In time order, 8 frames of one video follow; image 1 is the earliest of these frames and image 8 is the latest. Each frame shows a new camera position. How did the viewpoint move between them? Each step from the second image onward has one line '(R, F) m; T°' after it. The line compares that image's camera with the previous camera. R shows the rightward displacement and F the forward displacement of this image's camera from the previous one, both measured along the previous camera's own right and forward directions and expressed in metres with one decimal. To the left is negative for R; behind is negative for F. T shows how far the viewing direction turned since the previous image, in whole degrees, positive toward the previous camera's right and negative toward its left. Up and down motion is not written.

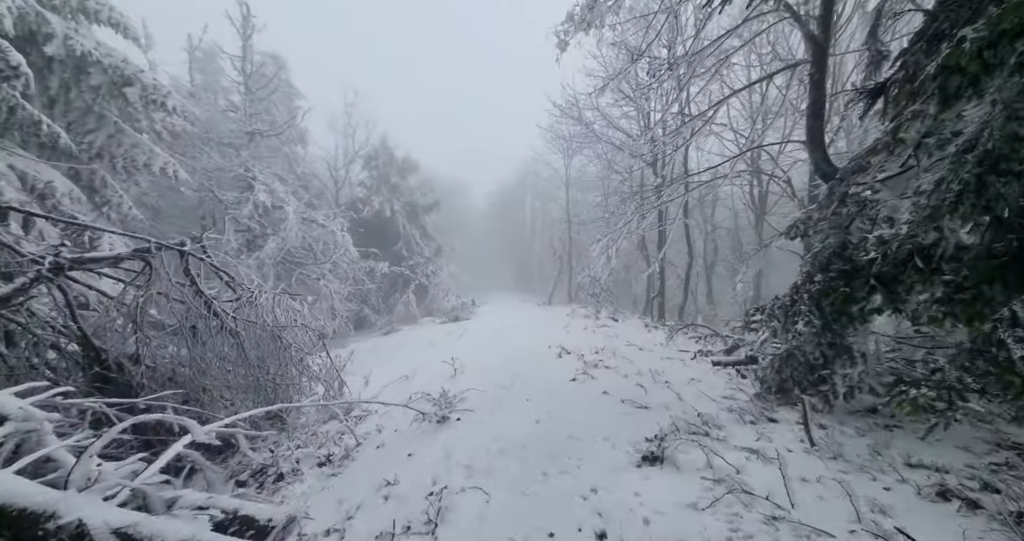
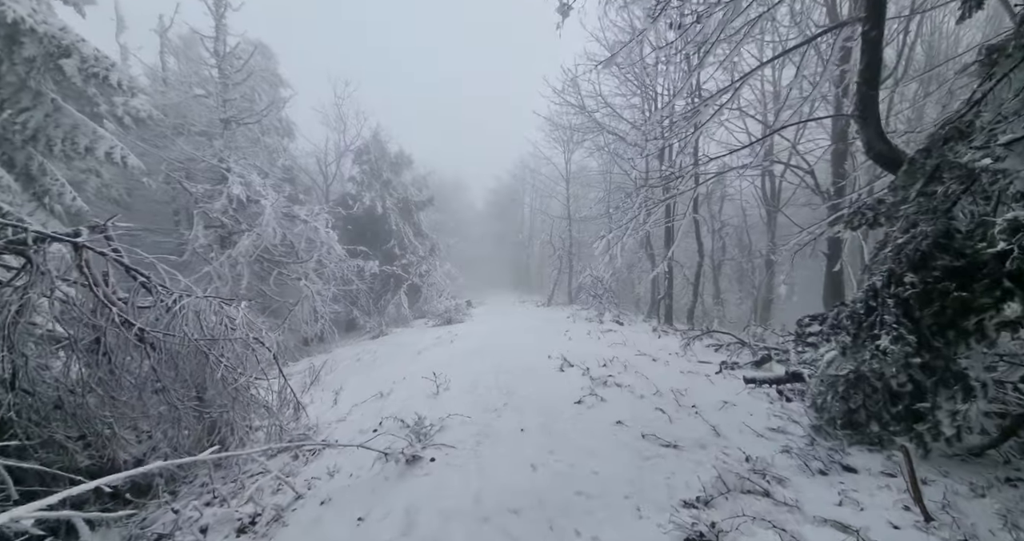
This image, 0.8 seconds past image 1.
(+0.1, +1.2) m; 0°
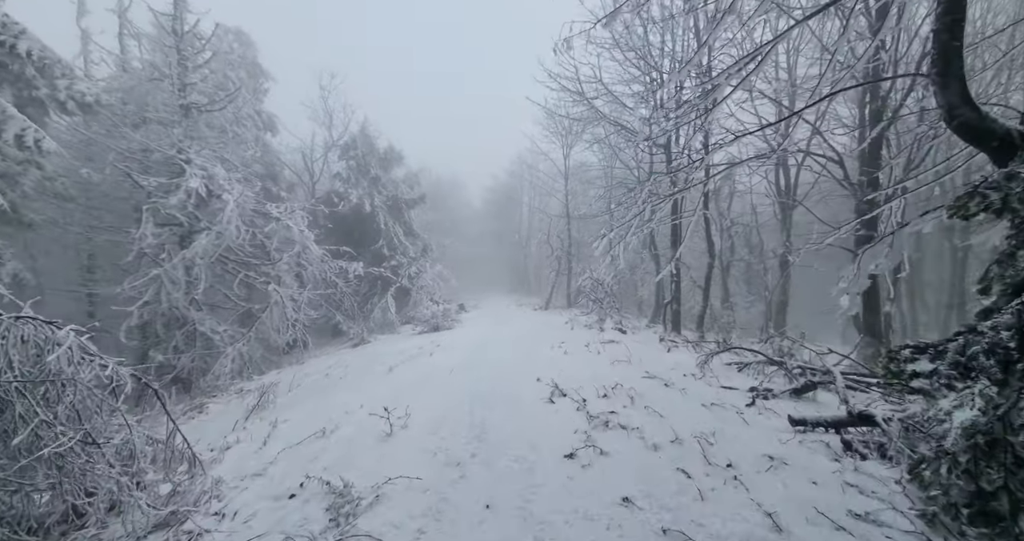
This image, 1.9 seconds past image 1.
(+0.3, +1.4) m; 0°
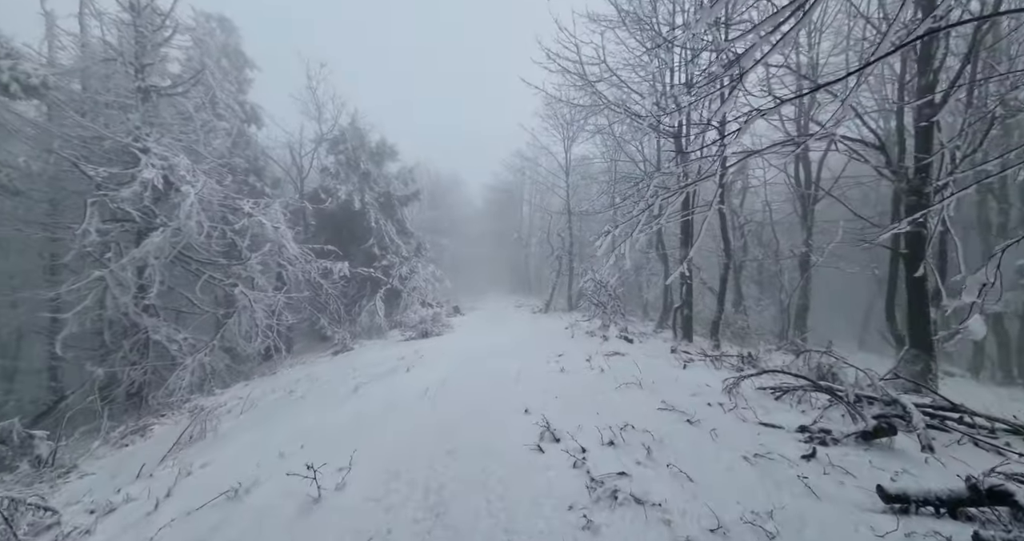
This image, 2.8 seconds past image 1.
(+0.2, +1.3) m; 0°
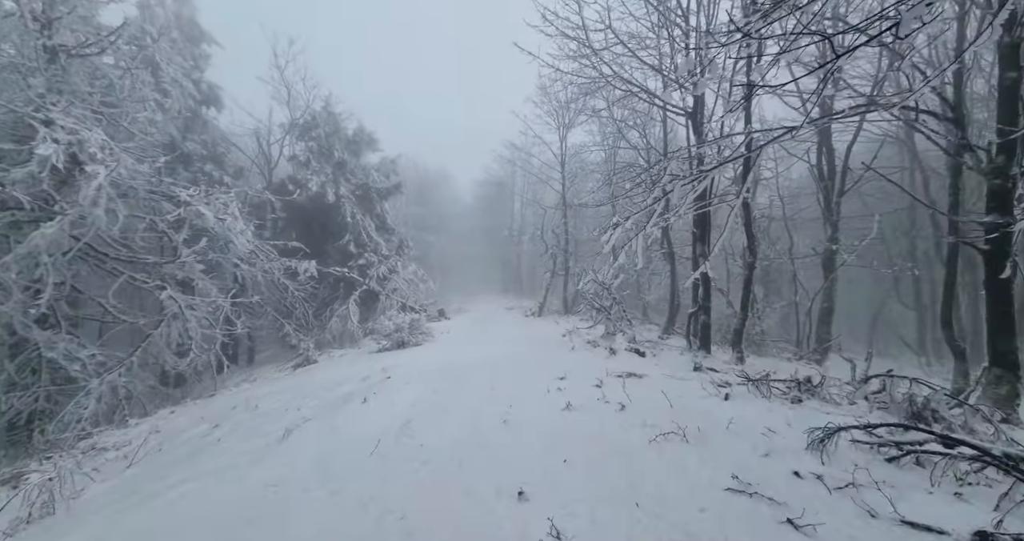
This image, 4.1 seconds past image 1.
(0.0, +1.9) m; +1°
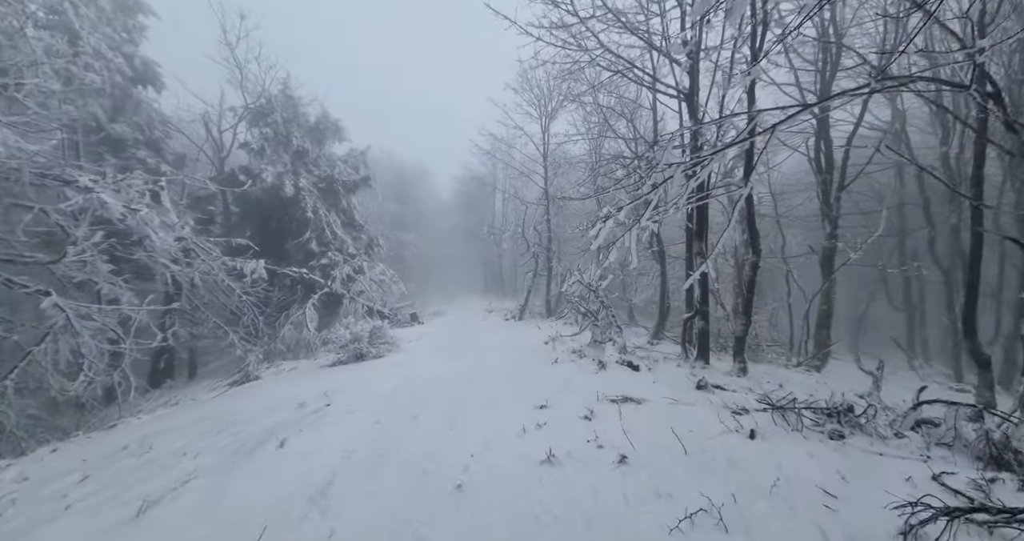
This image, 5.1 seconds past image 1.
(+0.2, +1.4) m; +2°
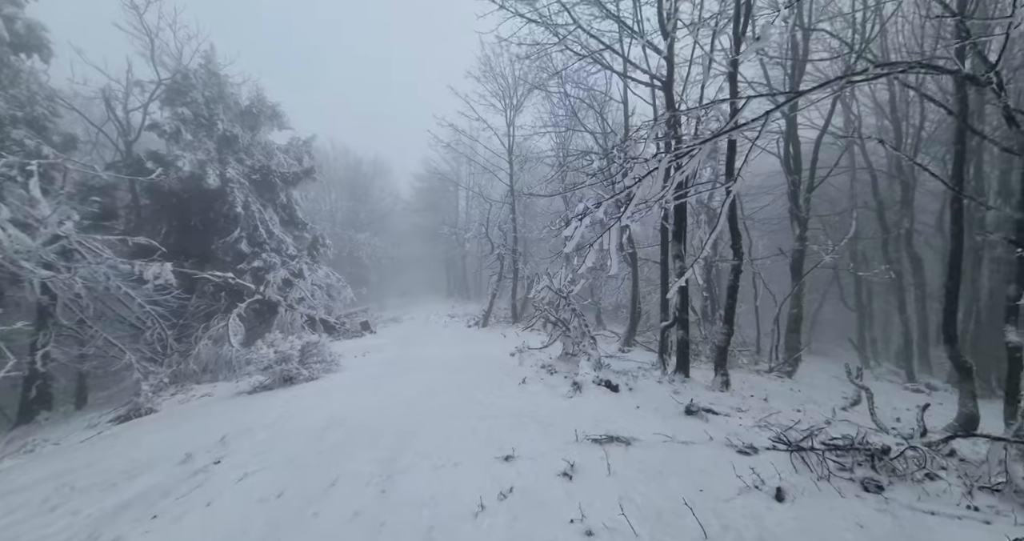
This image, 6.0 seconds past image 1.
(+0.1, +1.3) m; +5°
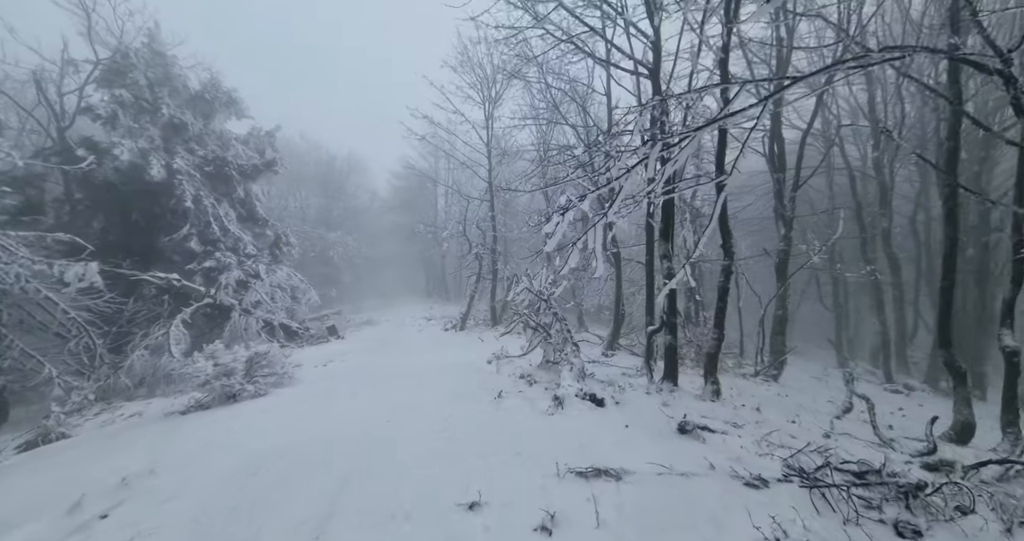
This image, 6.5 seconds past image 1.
(+0.1, +0.8) m; +2°
